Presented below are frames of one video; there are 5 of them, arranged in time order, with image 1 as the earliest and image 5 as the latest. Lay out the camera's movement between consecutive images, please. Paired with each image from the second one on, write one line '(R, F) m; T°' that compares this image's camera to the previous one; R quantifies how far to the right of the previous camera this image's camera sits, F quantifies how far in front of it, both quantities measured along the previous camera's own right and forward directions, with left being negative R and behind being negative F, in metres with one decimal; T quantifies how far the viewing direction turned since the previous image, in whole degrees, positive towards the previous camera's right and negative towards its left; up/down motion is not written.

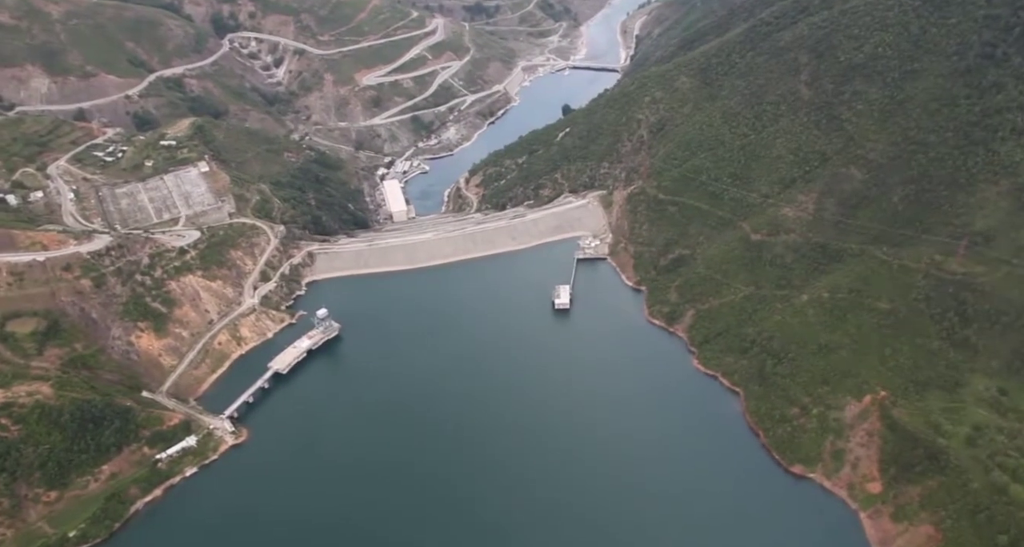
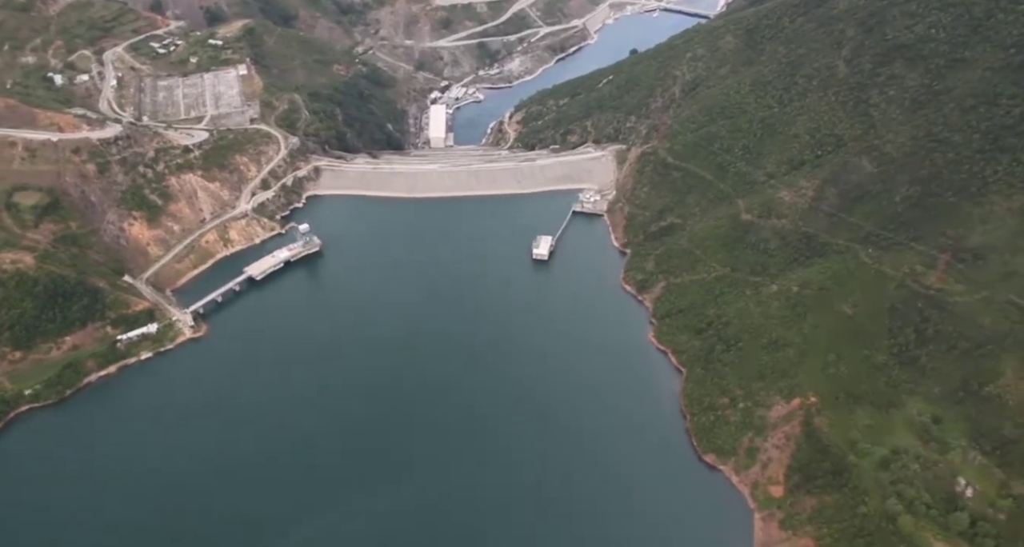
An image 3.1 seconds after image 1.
(+14.0, +1.3) m; -6°
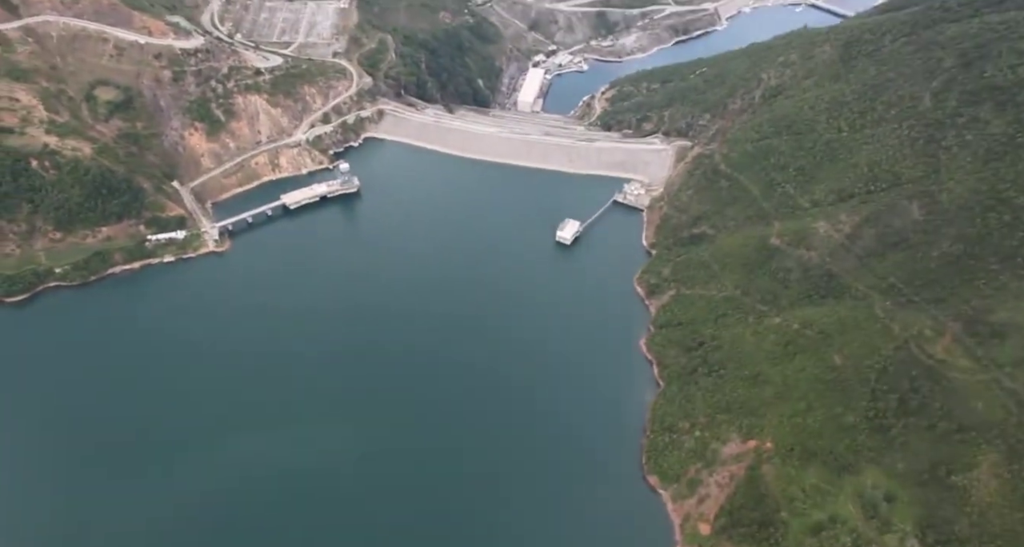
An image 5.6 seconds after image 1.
(+11.9, +1.0) m; -8°
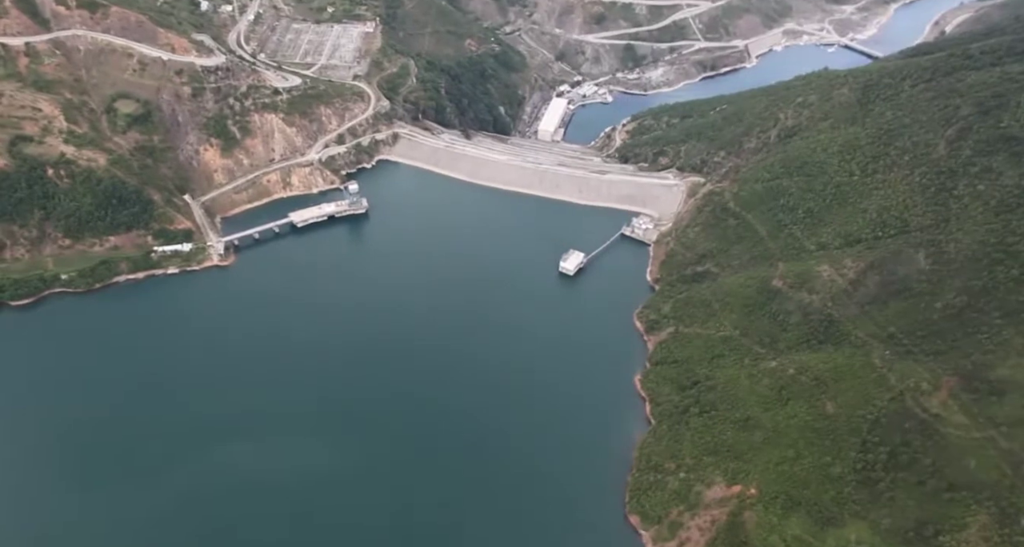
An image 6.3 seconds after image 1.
(+3.6, +0.7) m; -2°
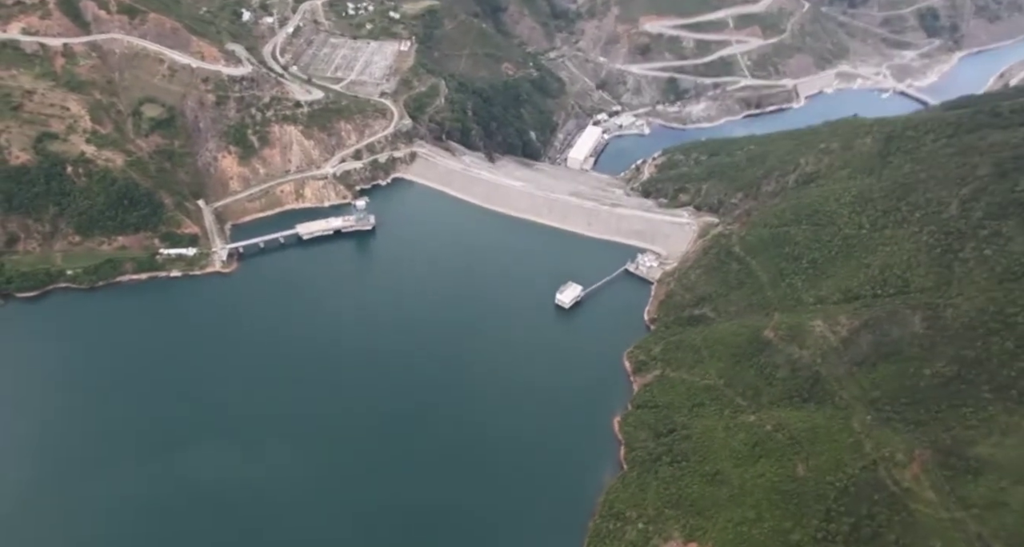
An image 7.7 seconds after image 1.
(+6.8, +0.6) m; -4°
